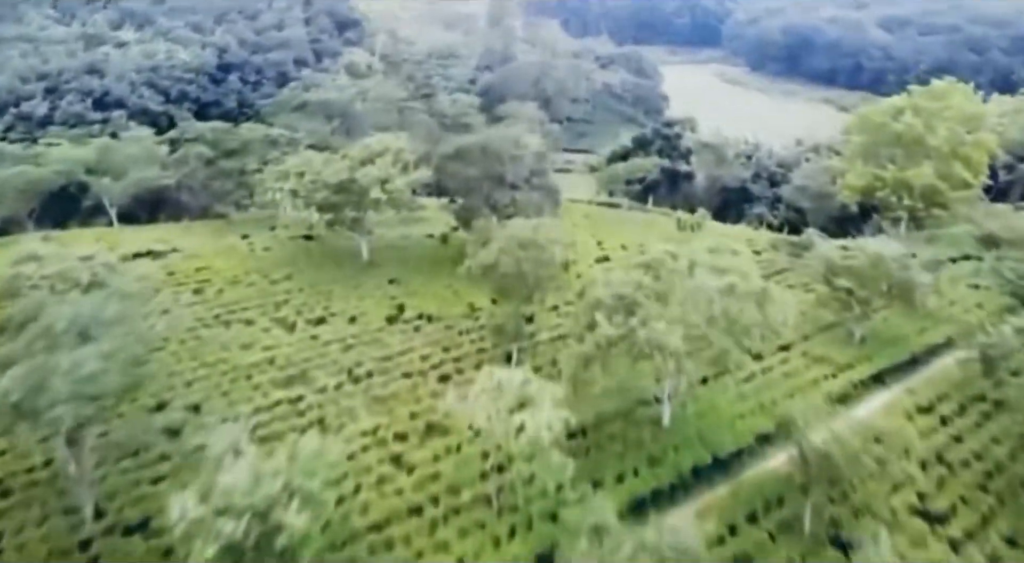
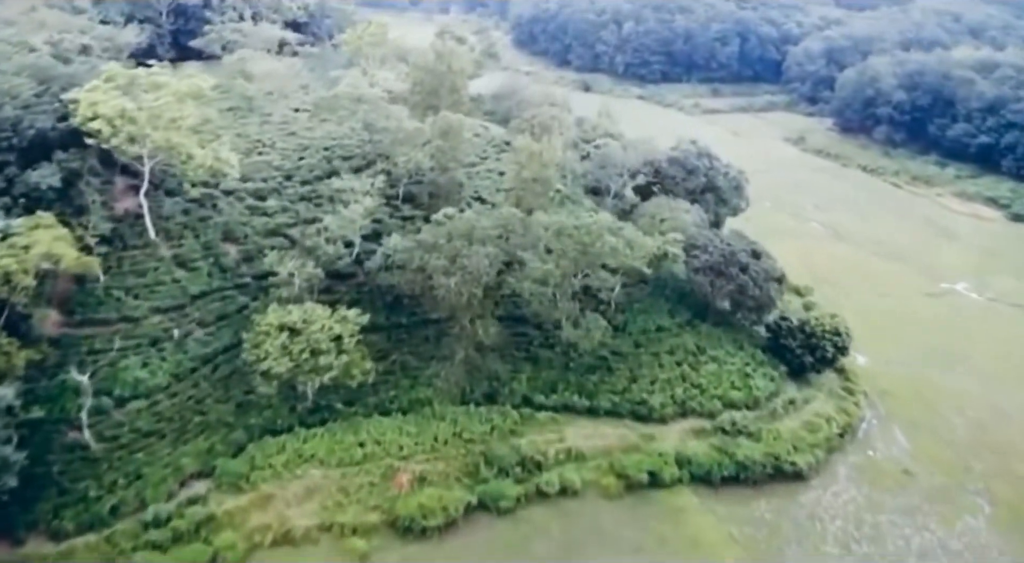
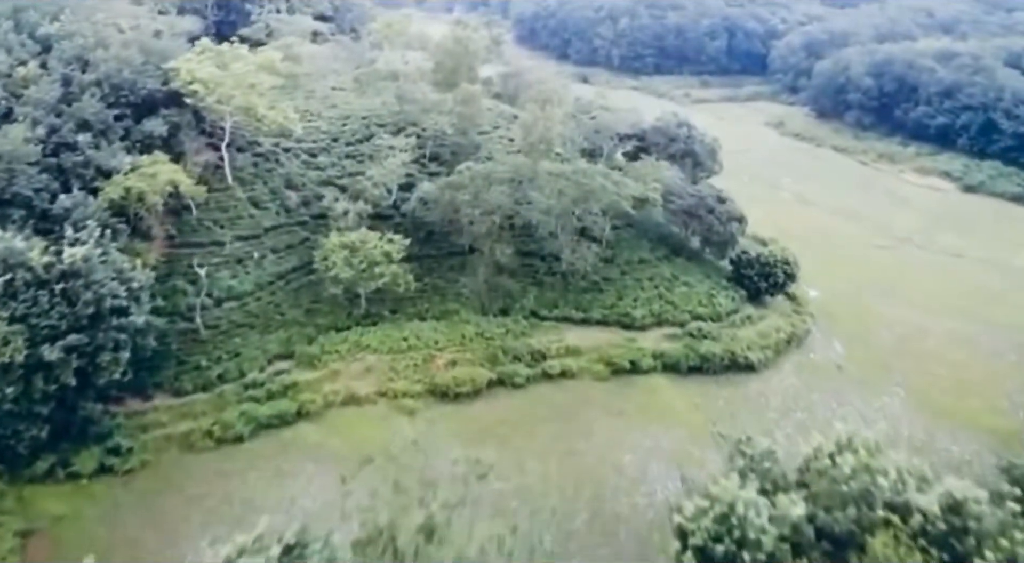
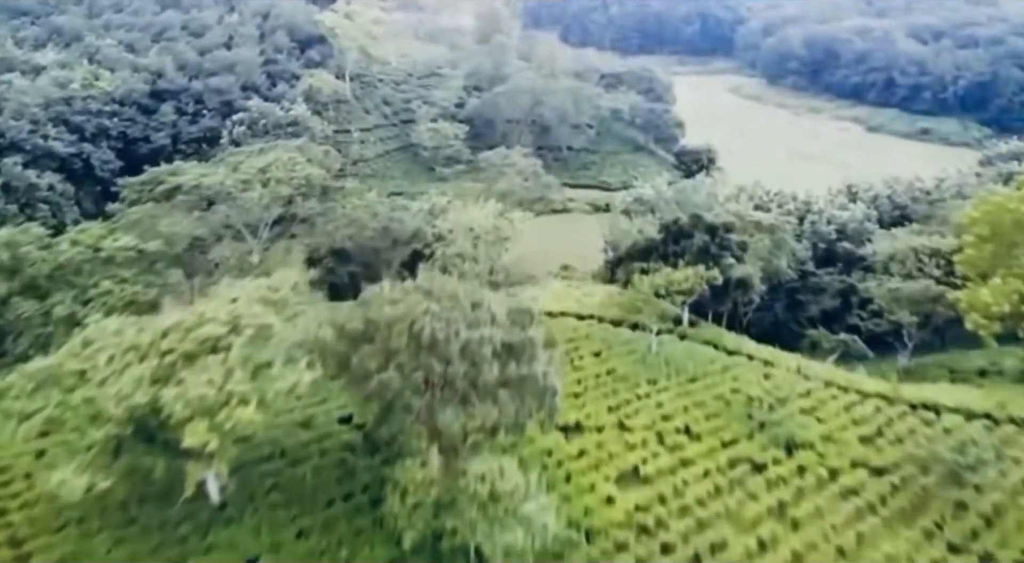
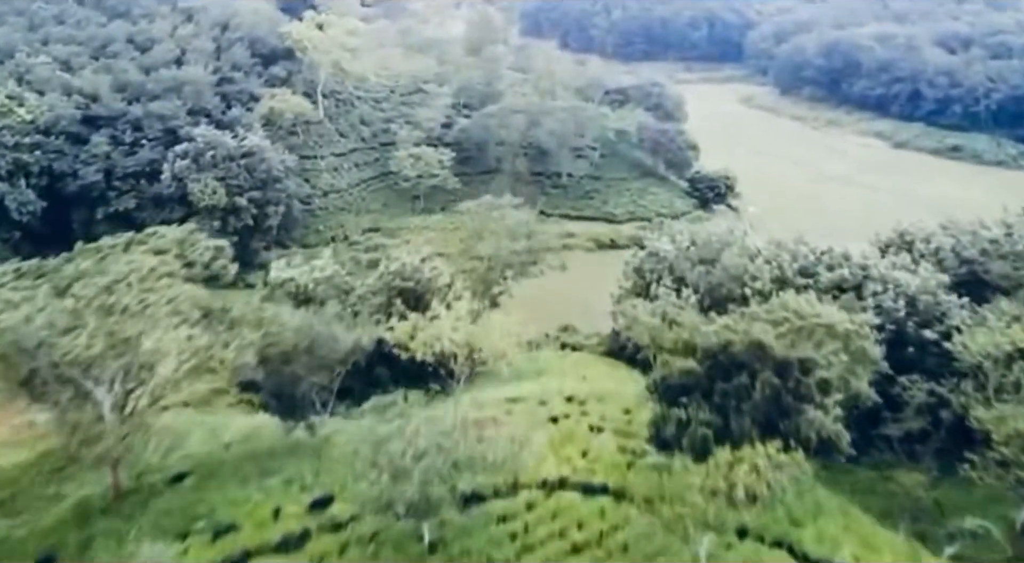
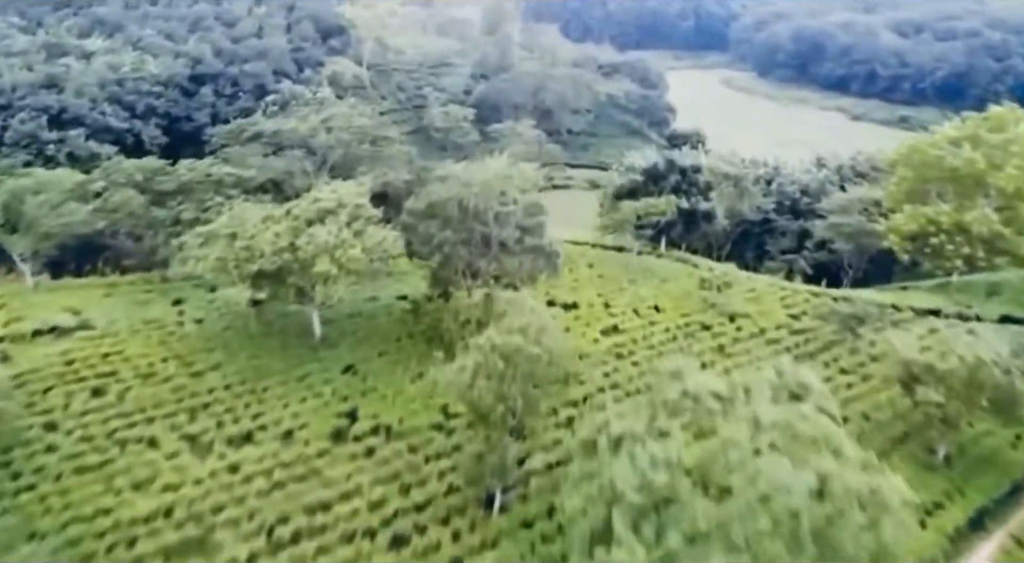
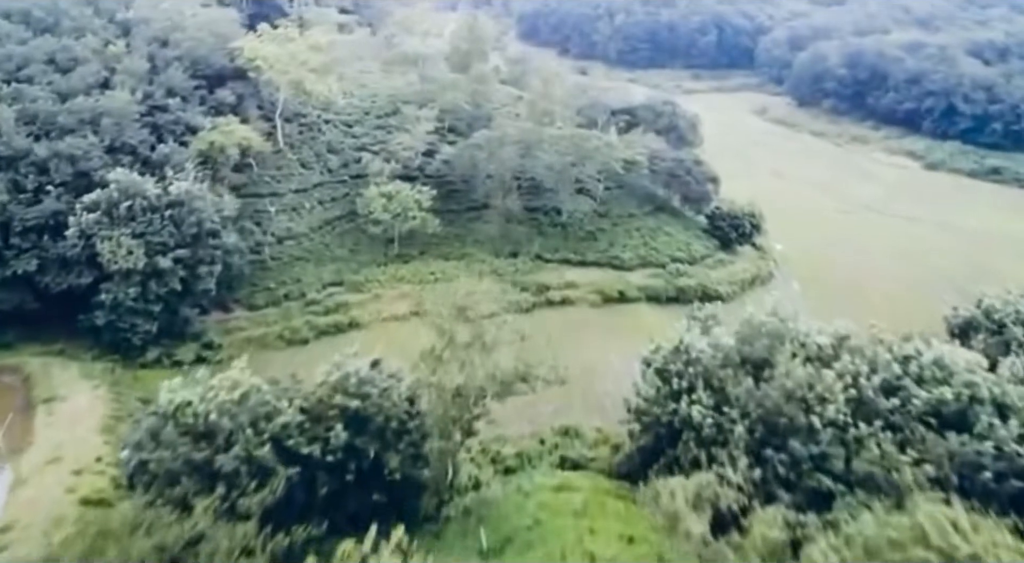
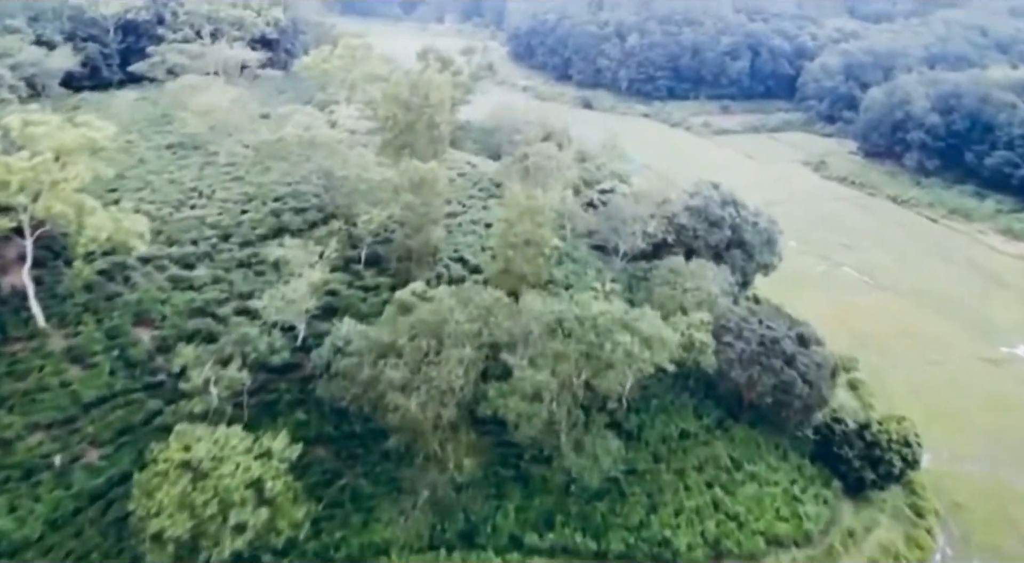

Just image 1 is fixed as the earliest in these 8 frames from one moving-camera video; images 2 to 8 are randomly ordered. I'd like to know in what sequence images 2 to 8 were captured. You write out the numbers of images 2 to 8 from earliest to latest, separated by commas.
6, 4, 5, 7, 3, 2, 8
